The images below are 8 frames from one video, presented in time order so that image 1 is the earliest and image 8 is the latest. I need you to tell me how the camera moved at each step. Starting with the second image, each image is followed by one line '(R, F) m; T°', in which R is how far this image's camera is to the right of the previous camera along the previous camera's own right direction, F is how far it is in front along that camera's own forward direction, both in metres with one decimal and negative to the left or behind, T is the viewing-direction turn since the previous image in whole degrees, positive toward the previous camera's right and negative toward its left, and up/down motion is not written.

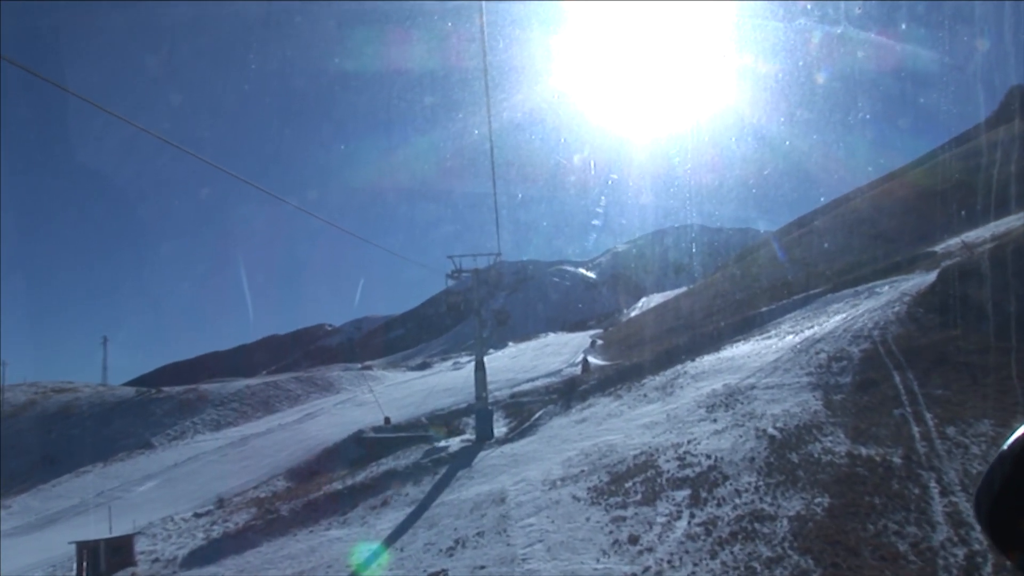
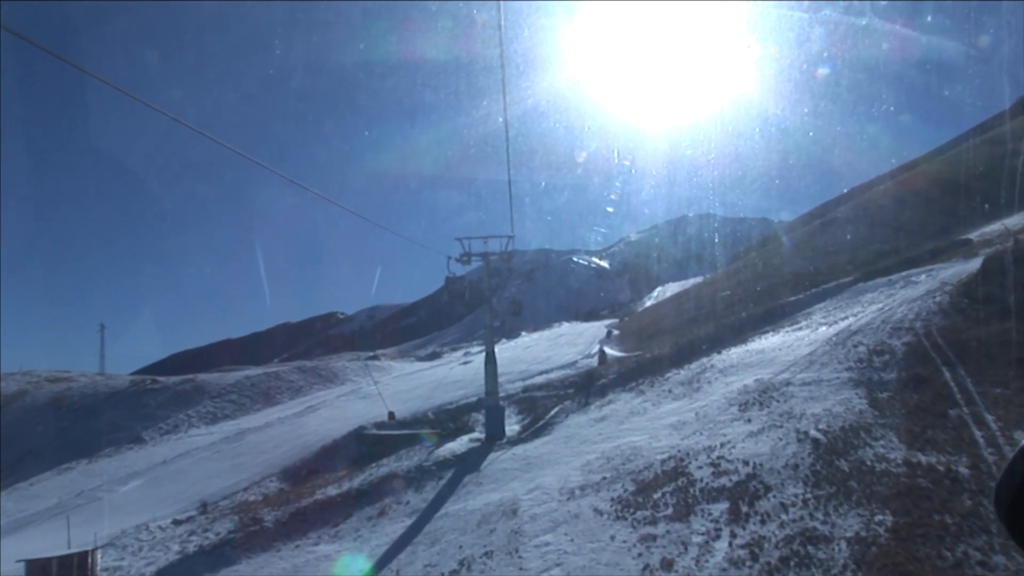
(0.0, +2.3) m; -1°
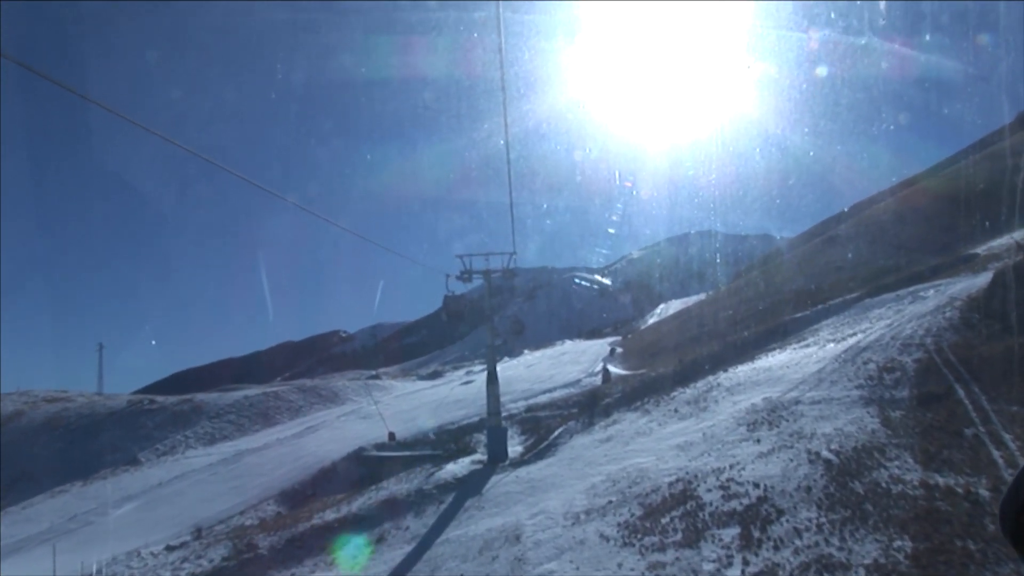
(0.0, +0.5) m; 0°
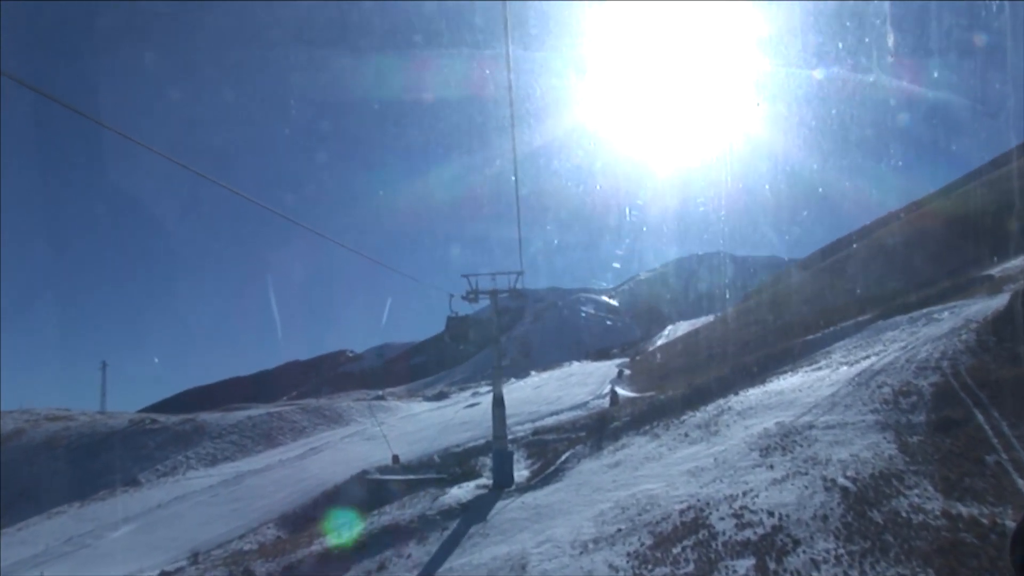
(0.0, +0.5) m; -1°
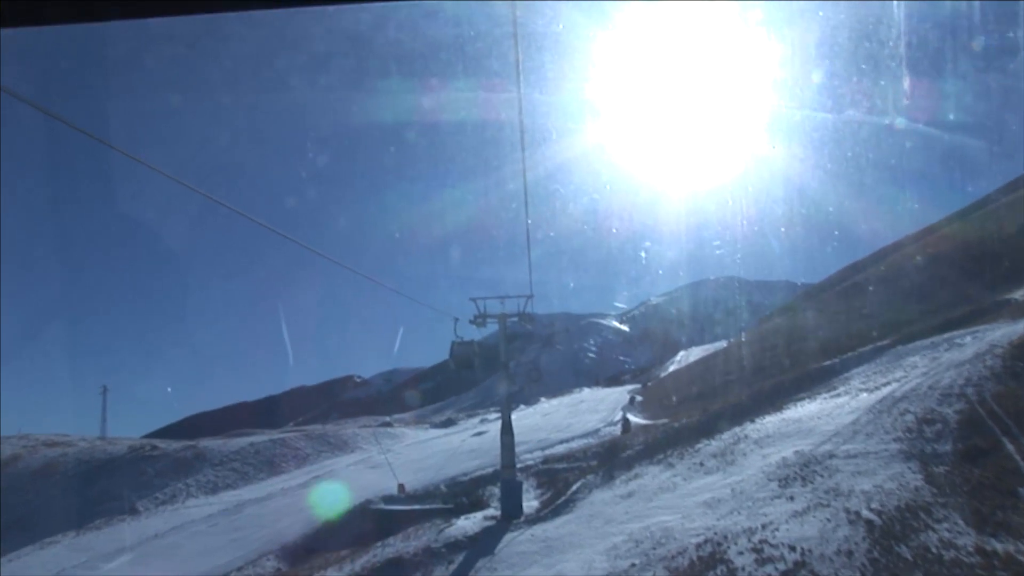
(0.0, +0.8) m; -1°
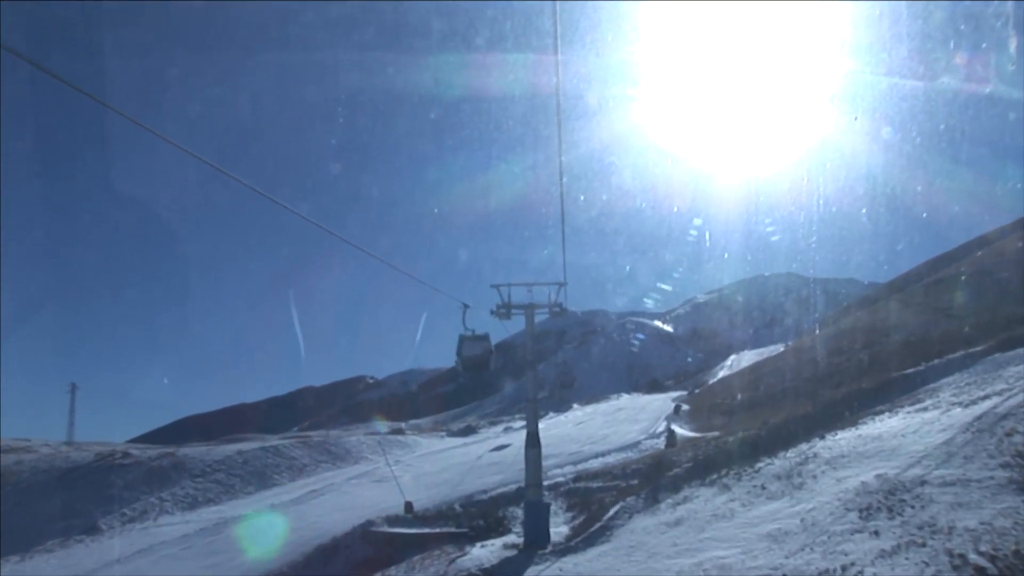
(+0.1, +4.4) m; -2°
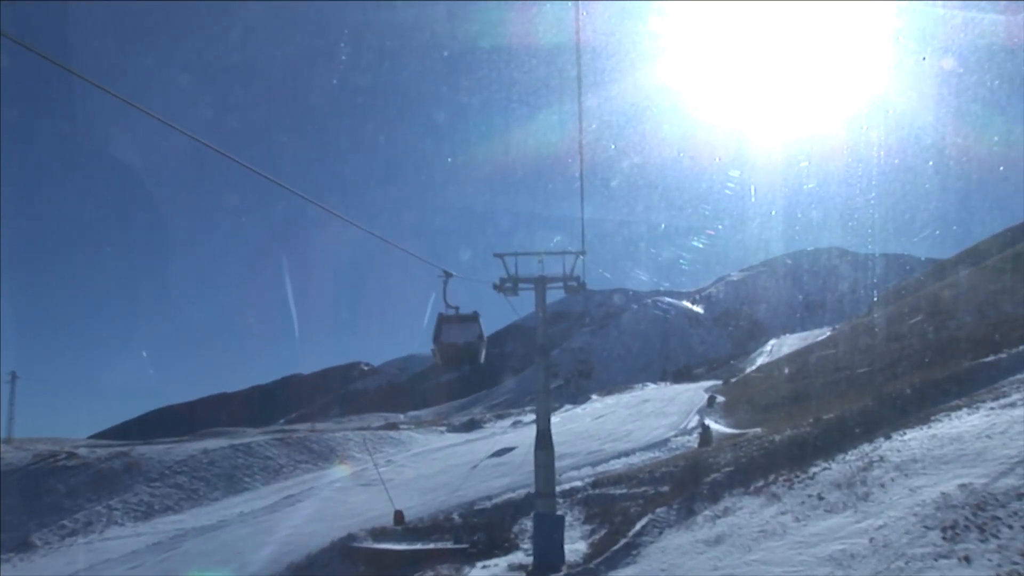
(+0.2, +4.1) m; -1°
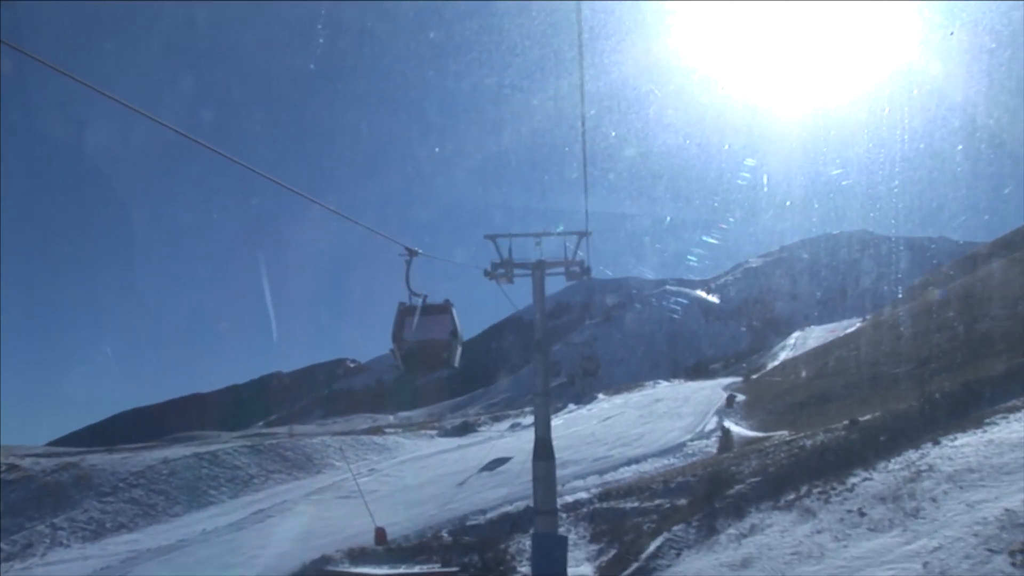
(+0.3, +2.7) m; 0°
